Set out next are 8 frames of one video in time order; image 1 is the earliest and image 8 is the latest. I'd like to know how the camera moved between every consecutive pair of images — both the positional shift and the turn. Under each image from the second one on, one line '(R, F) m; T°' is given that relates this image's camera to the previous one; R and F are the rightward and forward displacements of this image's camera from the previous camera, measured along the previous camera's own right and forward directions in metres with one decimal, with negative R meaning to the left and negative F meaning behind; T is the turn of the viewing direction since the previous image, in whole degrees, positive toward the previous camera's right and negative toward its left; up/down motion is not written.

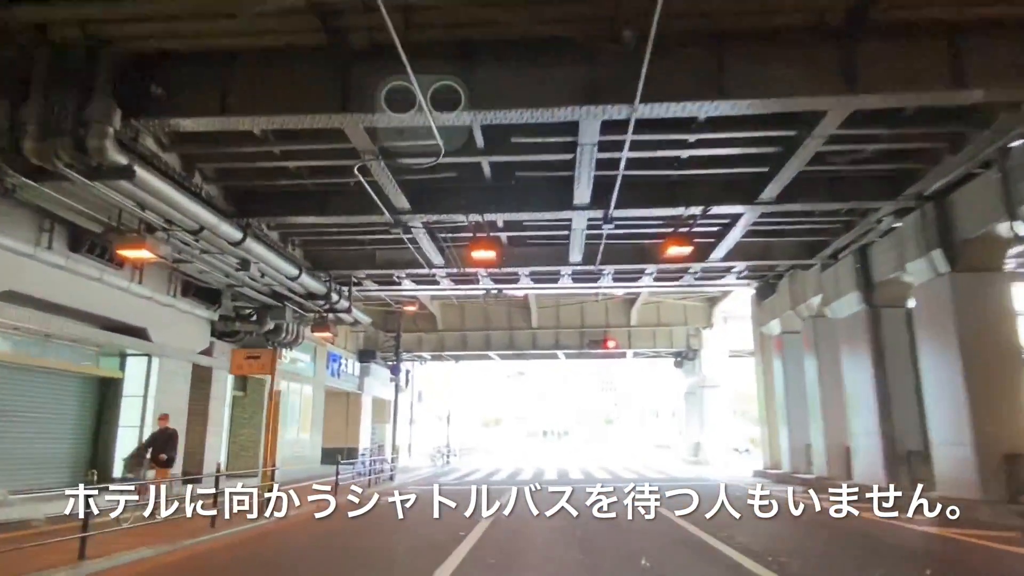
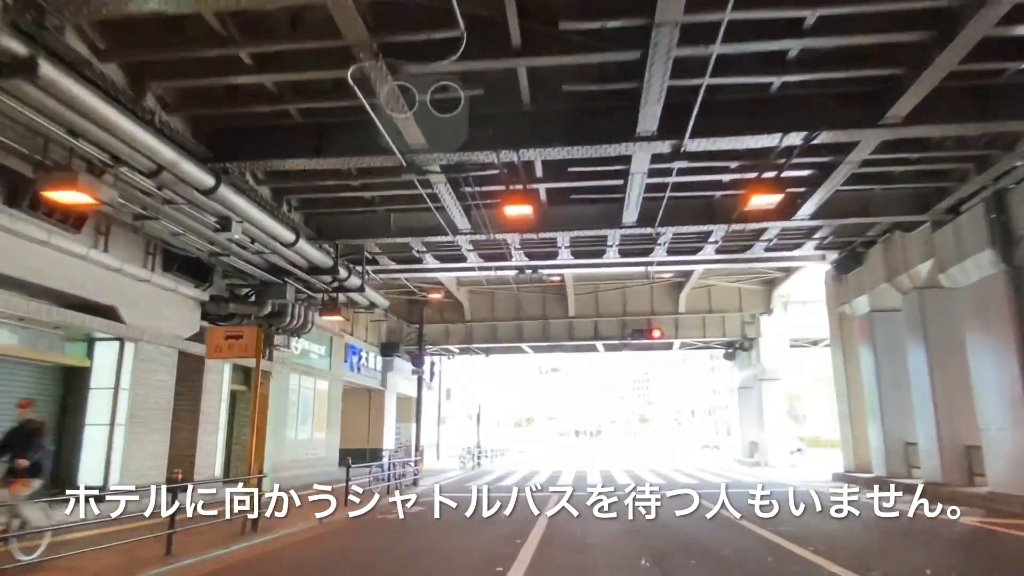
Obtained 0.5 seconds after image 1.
(-0.2, +2.6) m; -2°
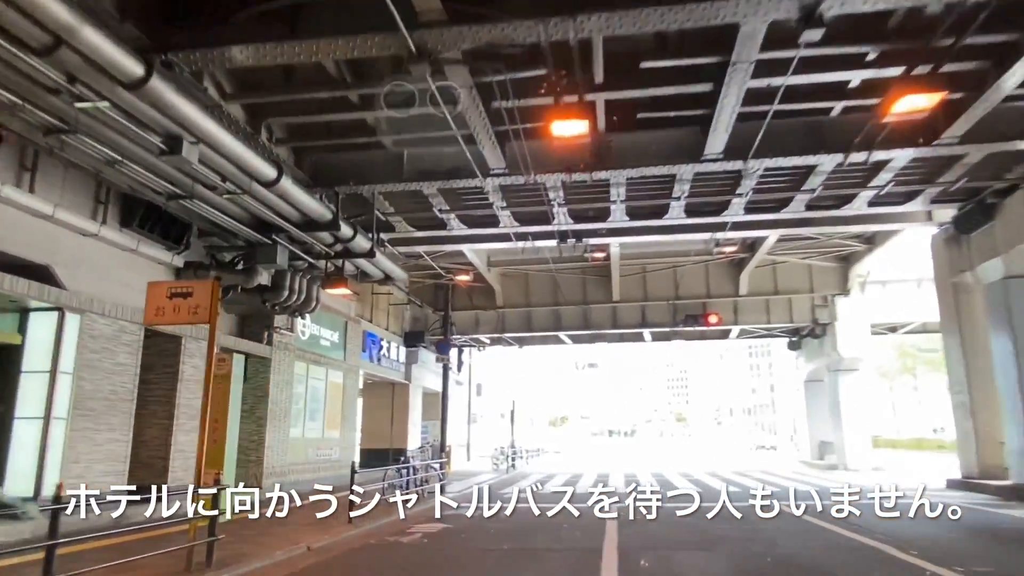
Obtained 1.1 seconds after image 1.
(-0.3, +2.9) m; -2°
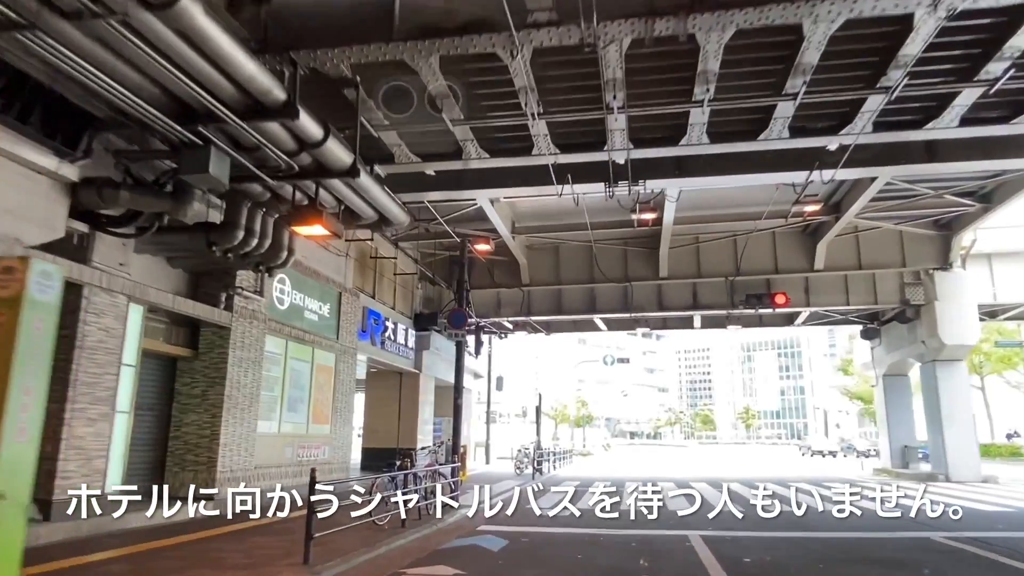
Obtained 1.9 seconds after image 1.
(-0.3, +3.6) m; -2°
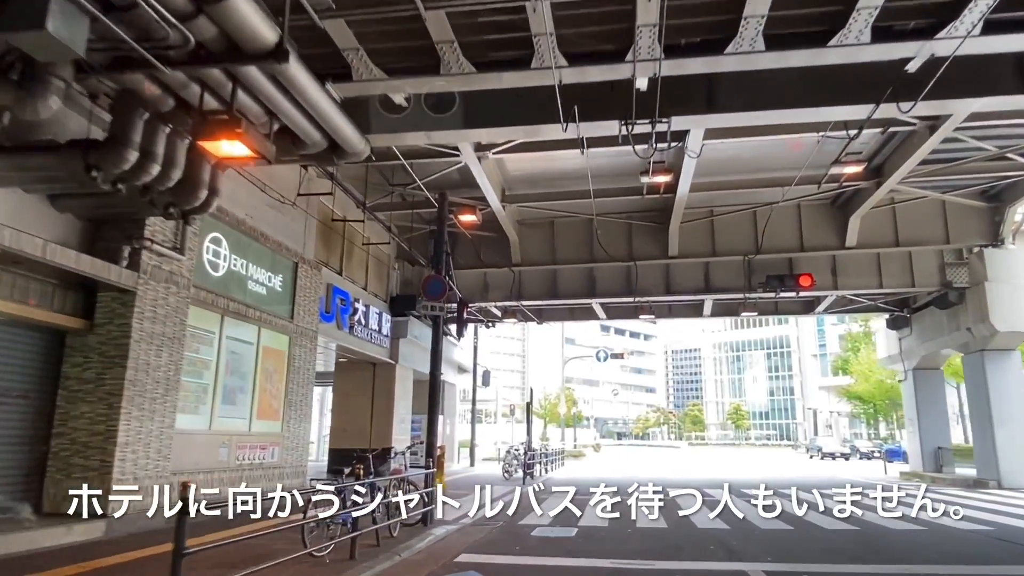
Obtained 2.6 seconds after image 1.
(-0.1, +2.5) m; +1°
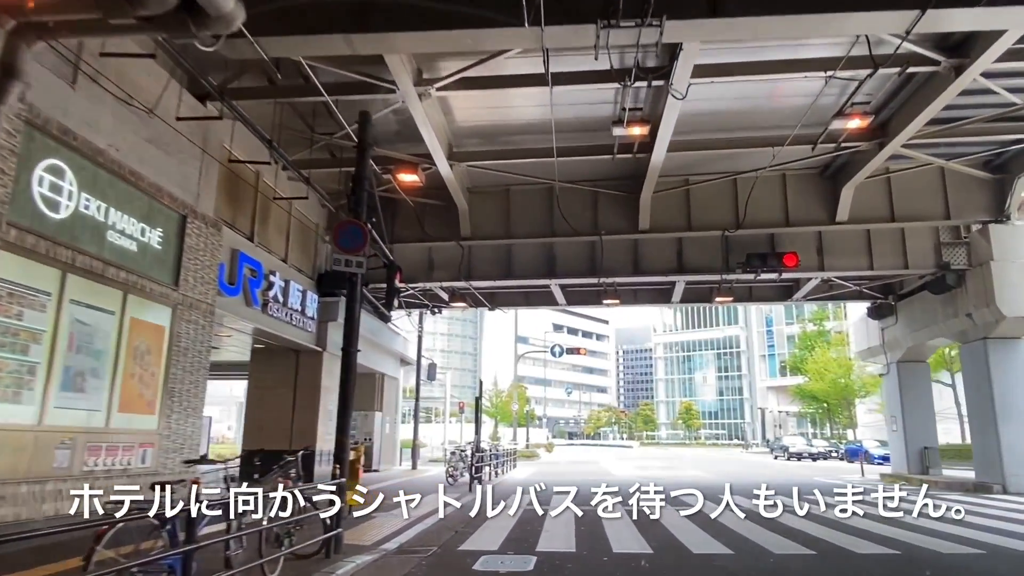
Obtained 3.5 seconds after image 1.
(+0.1, +2.4) m; +4°
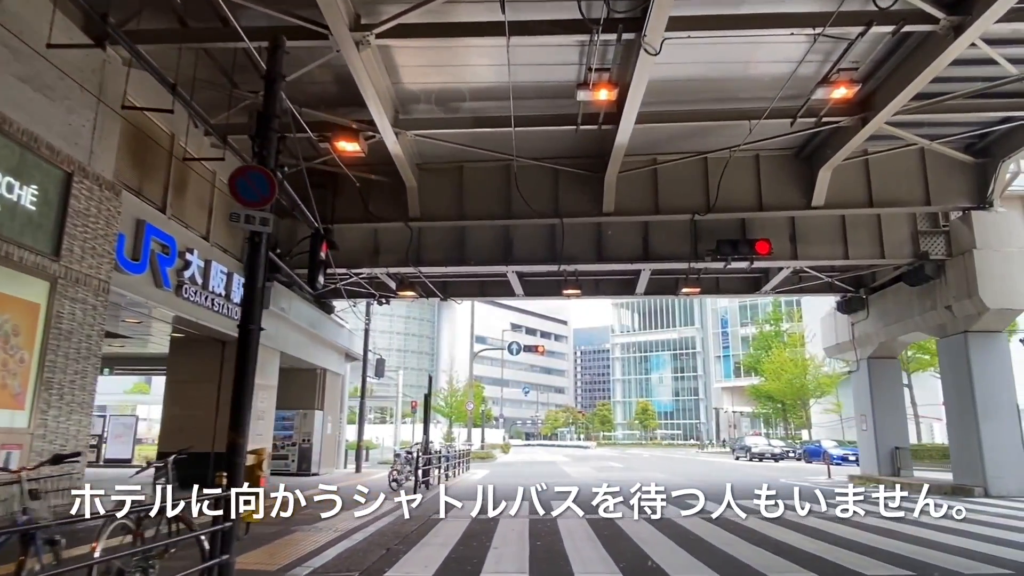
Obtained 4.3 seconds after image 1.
(+0.1, +1.4) m; +3°
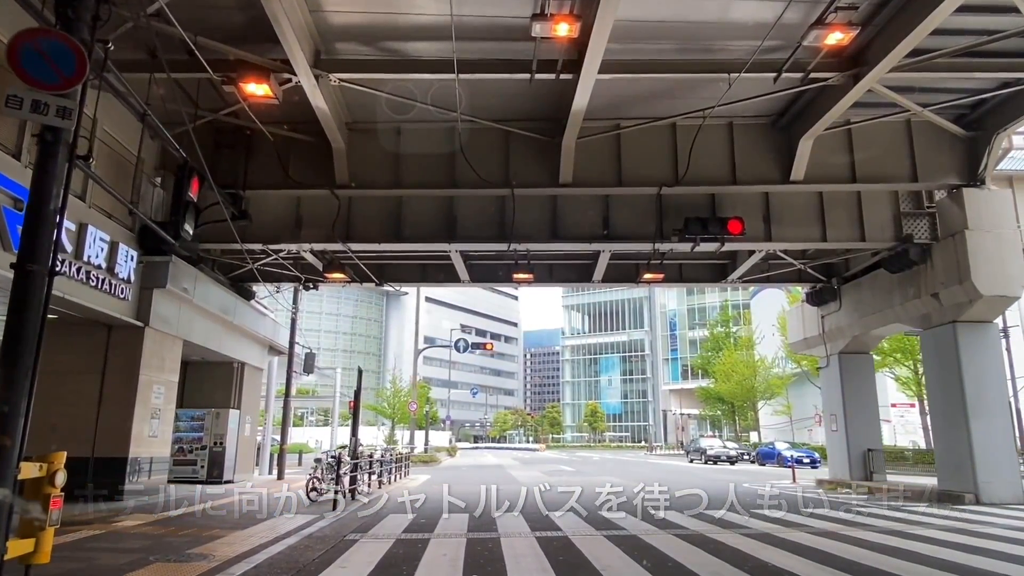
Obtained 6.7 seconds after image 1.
(+0.2, +1.8) m; +4°
